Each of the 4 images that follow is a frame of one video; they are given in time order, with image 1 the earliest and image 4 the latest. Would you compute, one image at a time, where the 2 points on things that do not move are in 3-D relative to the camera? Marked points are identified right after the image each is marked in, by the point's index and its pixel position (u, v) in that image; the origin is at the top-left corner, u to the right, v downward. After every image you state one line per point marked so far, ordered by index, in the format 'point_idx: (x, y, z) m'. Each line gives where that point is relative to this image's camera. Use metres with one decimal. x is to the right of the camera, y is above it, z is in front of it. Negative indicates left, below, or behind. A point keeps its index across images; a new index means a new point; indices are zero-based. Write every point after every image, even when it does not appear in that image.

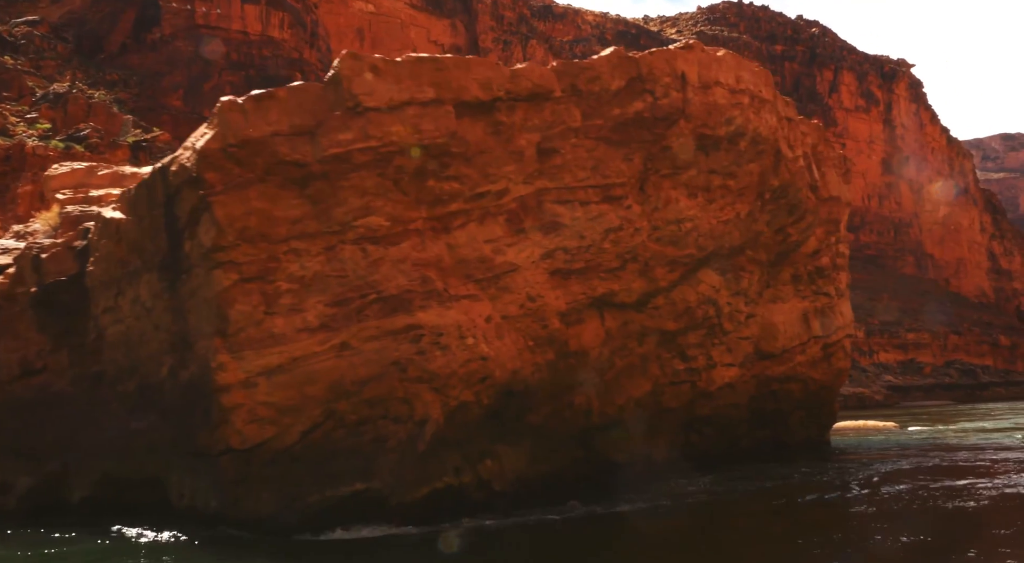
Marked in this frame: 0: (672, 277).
0: (+1.7, 0.0, +11.3) m
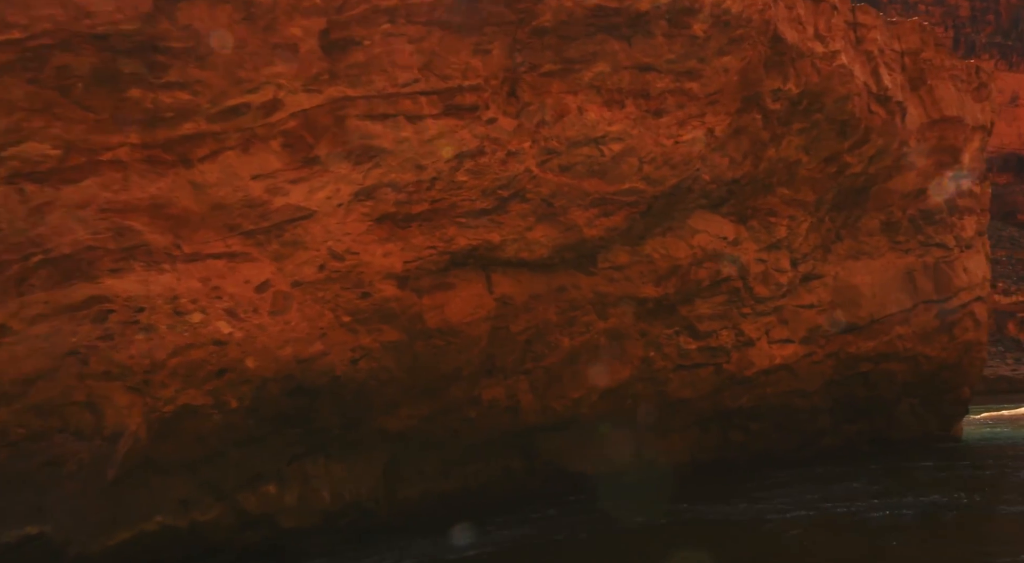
0: (+0.7, +0.4, +8.2) m
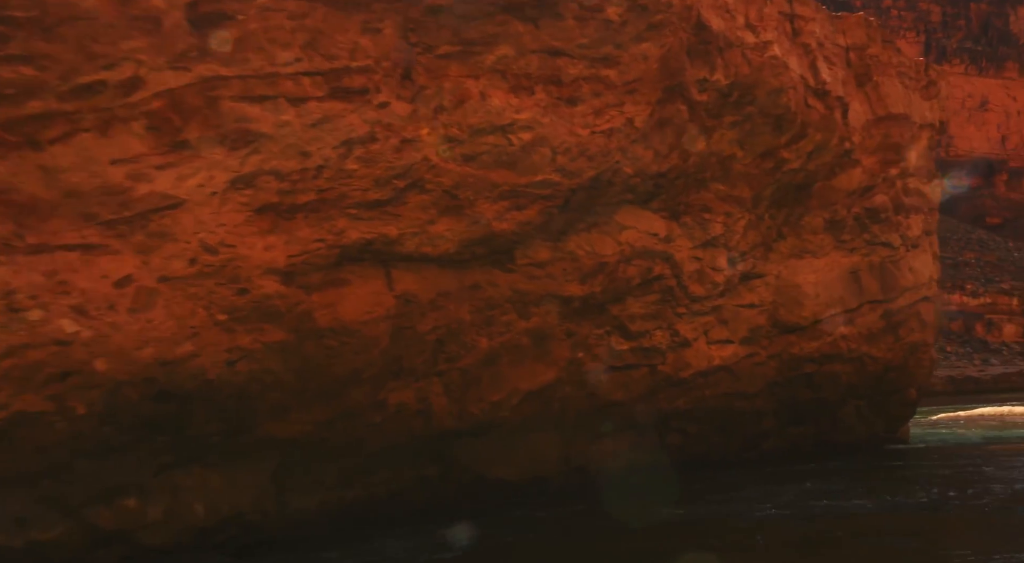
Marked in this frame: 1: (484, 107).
0: (+0.1, +0.4, +7.7) m
1: (-0.2, +1.1, +7.2) m
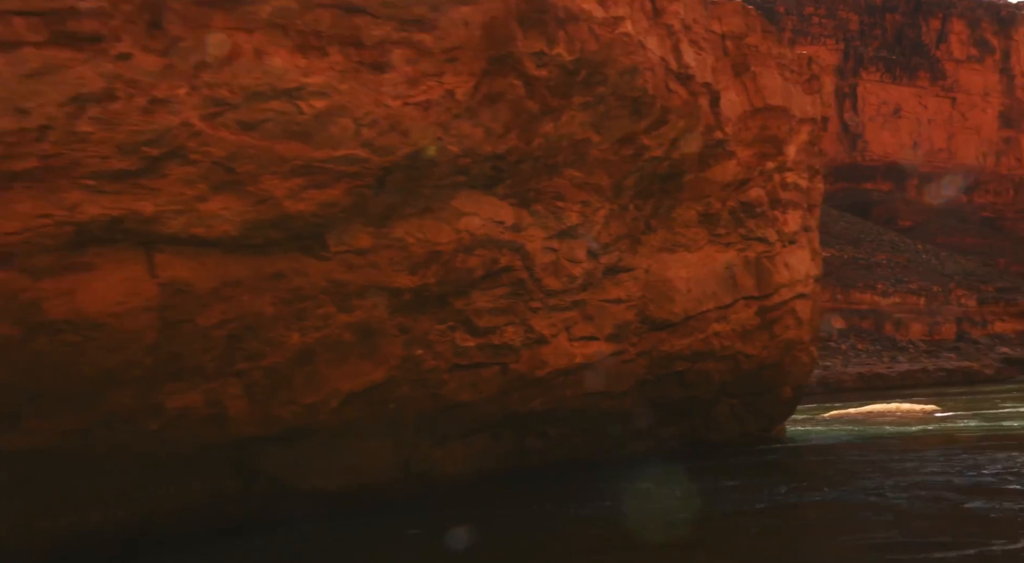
0: (-1.2, +0.4, +6.7) m
1: (-1.4, +1.2, +6.2) m
